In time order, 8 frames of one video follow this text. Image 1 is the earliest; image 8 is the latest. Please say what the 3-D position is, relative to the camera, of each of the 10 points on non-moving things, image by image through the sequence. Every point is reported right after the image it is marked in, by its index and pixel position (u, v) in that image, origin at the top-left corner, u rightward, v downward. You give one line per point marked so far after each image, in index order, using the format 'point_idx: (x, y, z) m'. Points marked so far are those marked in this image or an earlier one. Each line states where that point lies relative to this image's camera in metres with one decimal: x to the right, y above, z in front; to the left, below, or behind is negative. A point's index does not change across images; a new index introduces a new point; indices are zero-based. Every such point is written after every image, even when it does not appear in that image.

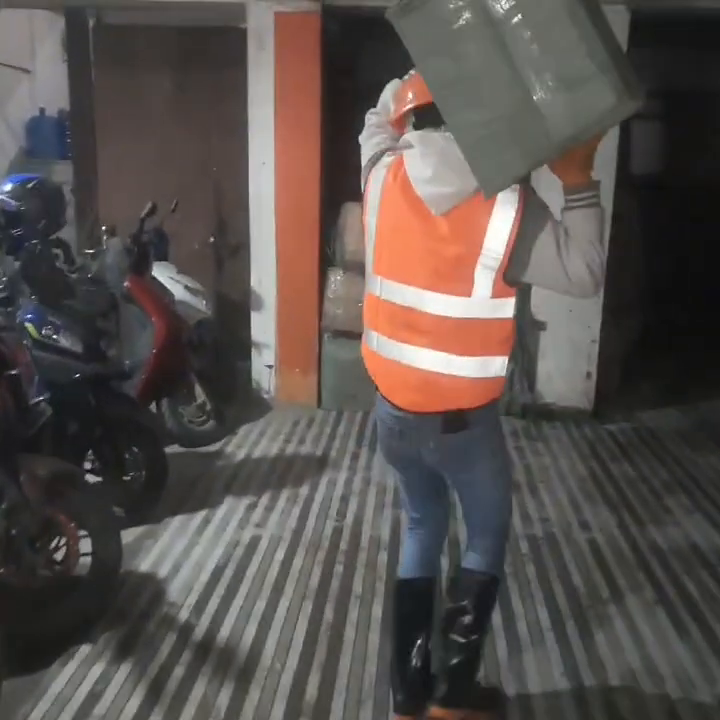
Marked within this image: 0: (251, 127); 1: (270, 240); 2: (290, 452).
0: (-0.6, +1.3, +5.4) m
1: (-0.5, +0.7, +5.5) m
2: (-0.4, -0.5, +5.1) m
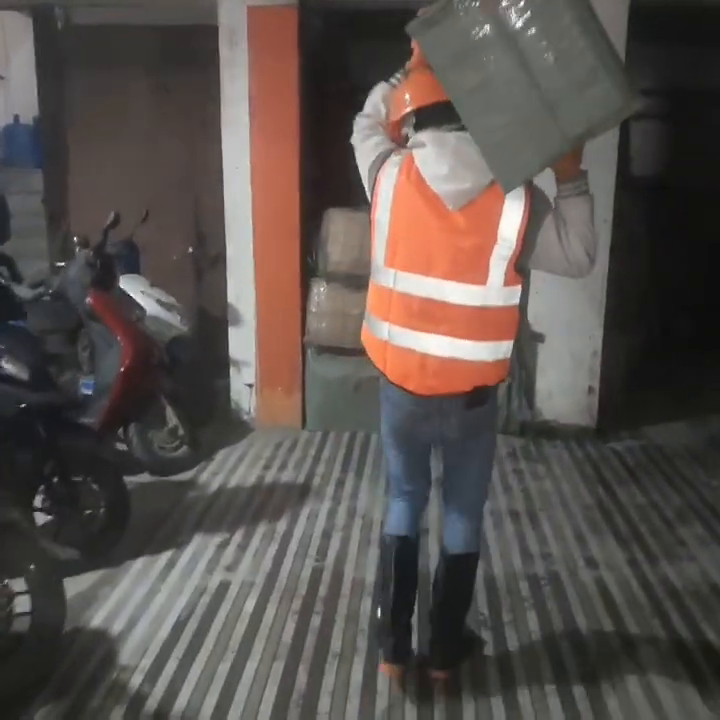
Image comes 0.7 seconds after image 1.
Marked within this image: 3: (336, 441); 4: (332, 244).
0: (-0.7, +1.2, +5.1) m
1: (-0.6, +0.6, +5.2) m
2: (-0.4, -0.6, +4.8) m
3: (-0.1, -0.5, +5.1) m
4: (-0.2, +0.6, +5.1) m
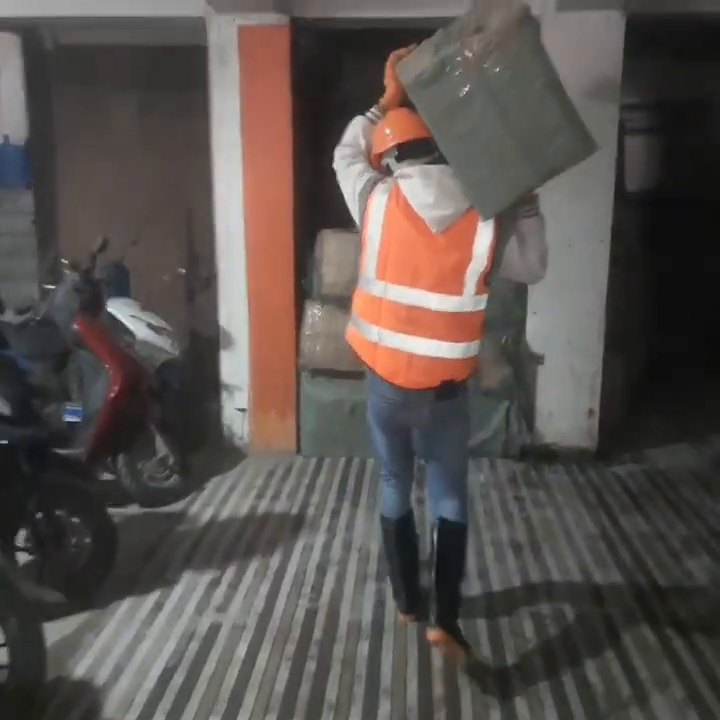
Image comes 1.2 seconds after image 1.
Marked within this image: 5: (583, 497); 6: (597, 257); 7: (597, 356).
0: (-0.8, +1.1, +5.0) m
1: (-0.6, +0.5, +5.0) m
2: (-0.5, -0.7, +4.6) m
3: (-0.1, -0.6, +5.0) m
4: (-0.2, +0.5, +5.0) m
5: (+1.1, -0.7, +4.6) m
6: (+1.2, +0.5, +4.8) m
7: (+1.2, 0.0, +4.8) m
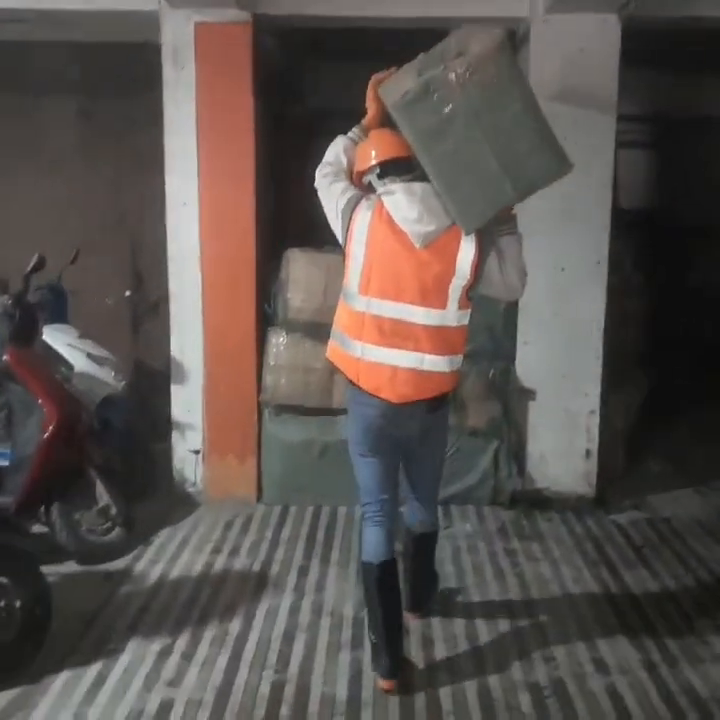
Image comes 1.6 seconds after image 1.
0: (-0.9, +0.9, +4.4) m
1: (-0.8, +0.3, +4.5) m
2: (-0.6, -0.9, +4.0) m
3: (-0.3, -0.7, +4.4) m
4: (-0.3, +0.3, +4.4) m
5: (+1.0, -0.8, +4.1) m
6: (+1.1, +0.4, +4.3) m
7: (+1.1, -0.1, +4.3) m
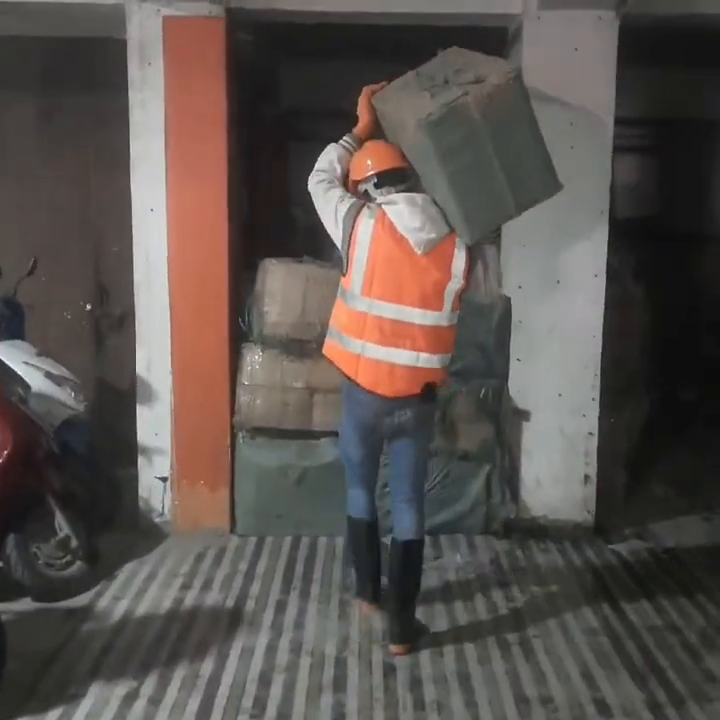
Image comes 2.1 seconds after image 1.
0: (-1.0, +0.9, +4.1) m
1: (-0.9, +0.2, +4.1) m
2: (-0.7, -0.9, +3.7) m
3: (-0.4, -0.8, +4.1) m
4: (-0.4, +0.3, +4.1) m
5: (+0.9, -0.9, +3.8) m
6: (+1.0, +0.3, +4.0) m
7: (+1.0, -0.2, +4.0) m
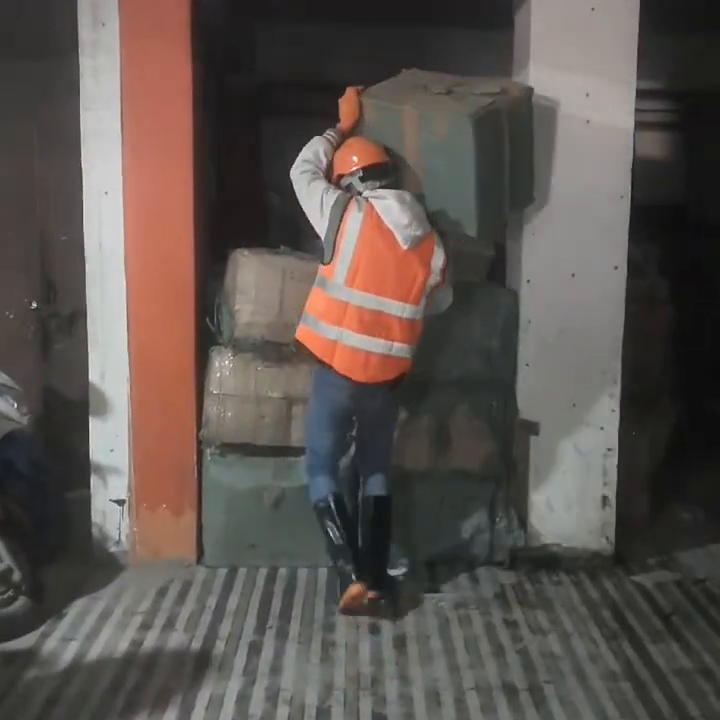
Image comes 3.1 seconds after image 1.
0: (-1.0, +0.8, +3.5) m
1: (-0.9, +0.2, +3.6) m
2: (-0.7, -1.0, +3.1) m
3: (-0.4, -0.8, +3.6) m
4: (-0.5, +0.2, +3.6) m
5: (+0.8, -0.9, +3.3) m
6: (+0.9, +0.3, +3.5) m
7: (+0.9, -0.2, +3.6) m
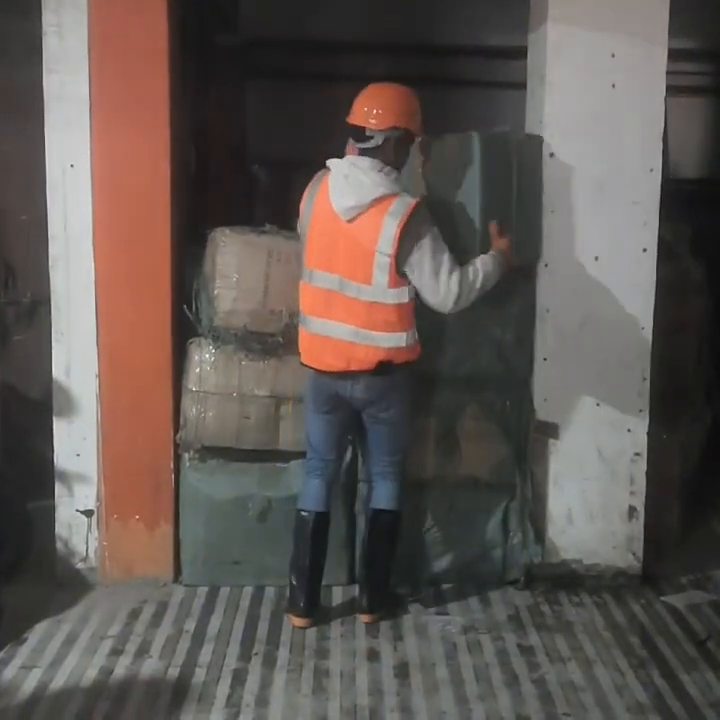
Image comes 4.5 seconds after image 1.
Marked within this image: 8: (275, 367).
0: (-1.0, +0.9, +3.1) m
1: (-0.9, +0.2, +3.2) m
2: (-0.7, -0.9, +2.8) m
3: (-0.4, -0.8, +3.2) m
4: (-0.5, +0.3, +3.2) m
5: (+0.8, -0.9, +2.9) m
6: (+0.9, +0.3, +3.1) m
7: (+0.9, -0.2, +3.2) m
8: (-0.3, 0.0, +3.2) m
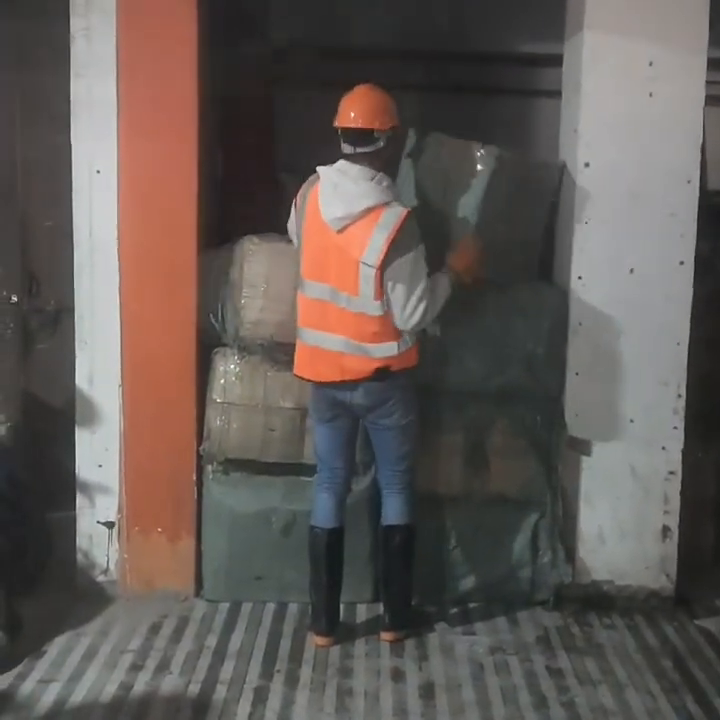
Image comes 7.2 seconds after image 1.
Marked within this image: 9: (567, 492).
0: (-0.9, +0.8, +3.1) m
1: (-0.8, +0.2, +3.2) m
2: (-0.6, -1.0, +2.7) m
3: (-0.4, -0.9, +3.1) m
4: (-0.4, +0.2, +3.1) m
5: (+0.9, -0.9, +2.8) m
6: (+1.0, +0.2, +3.1) m
7: (+1.0, -0.3, +3.1) m
8: (-0.2, -0.1, +3.1) m
9: (+0.7, -0.4, +3.2) m
